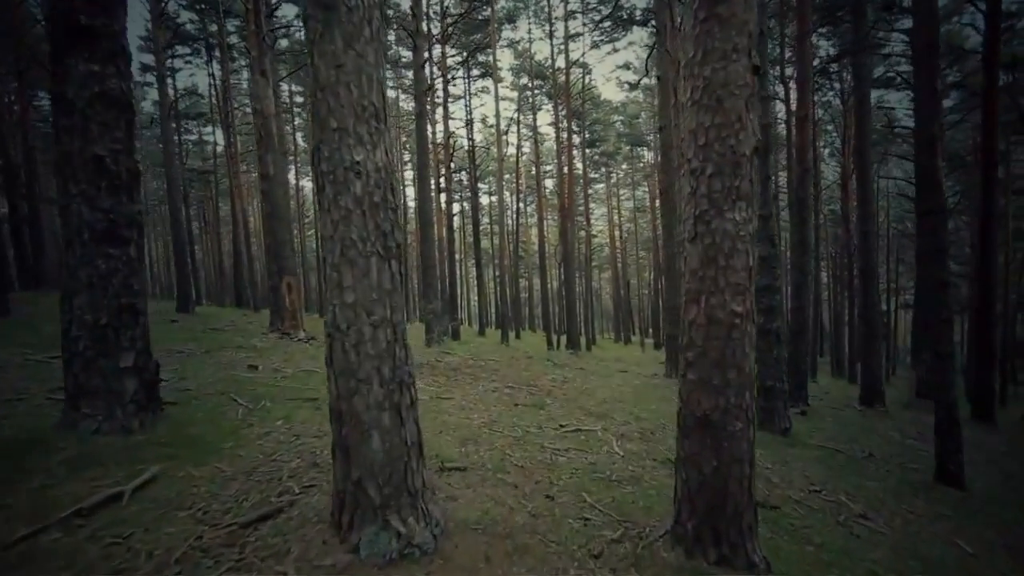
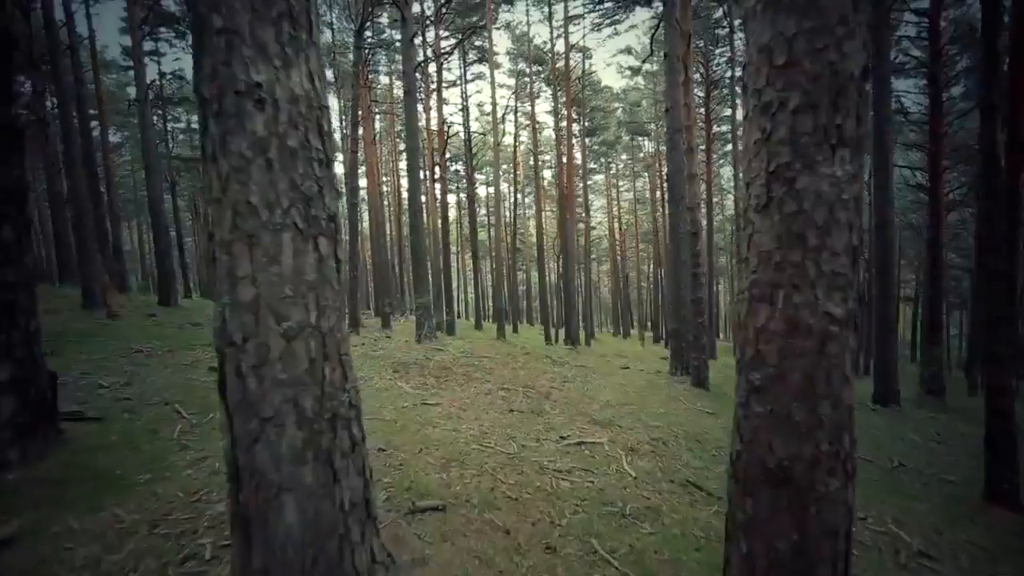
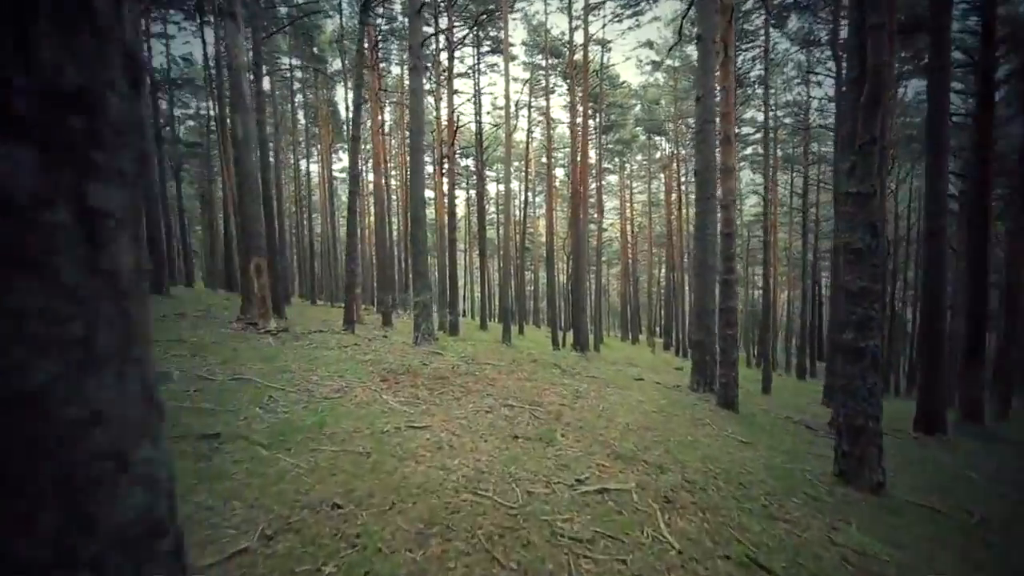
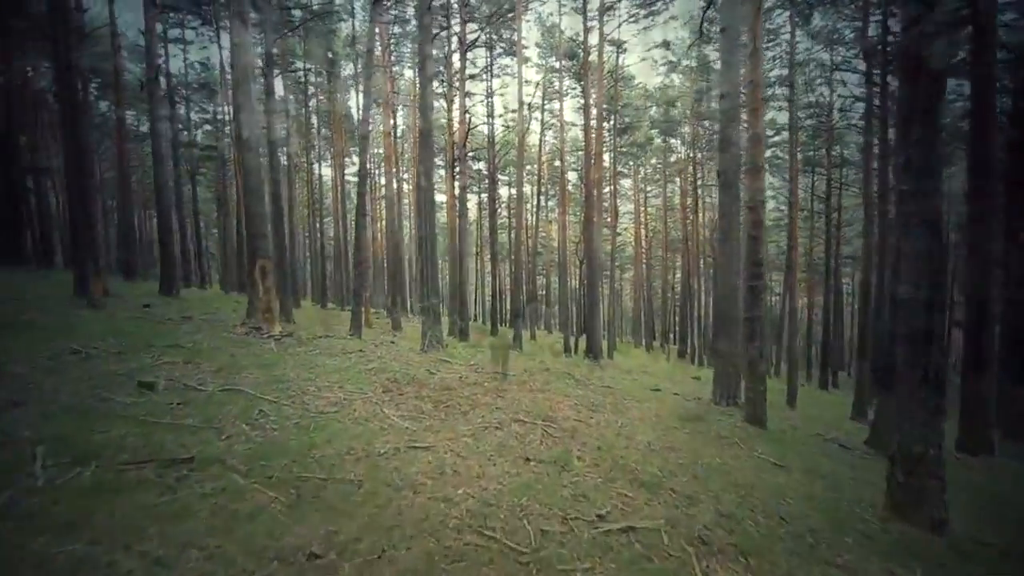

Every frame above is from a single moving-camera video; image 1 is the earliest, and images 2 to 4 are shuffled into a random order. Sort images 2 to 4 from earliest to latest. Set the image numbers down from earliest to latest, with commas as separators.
2, 3, 4
